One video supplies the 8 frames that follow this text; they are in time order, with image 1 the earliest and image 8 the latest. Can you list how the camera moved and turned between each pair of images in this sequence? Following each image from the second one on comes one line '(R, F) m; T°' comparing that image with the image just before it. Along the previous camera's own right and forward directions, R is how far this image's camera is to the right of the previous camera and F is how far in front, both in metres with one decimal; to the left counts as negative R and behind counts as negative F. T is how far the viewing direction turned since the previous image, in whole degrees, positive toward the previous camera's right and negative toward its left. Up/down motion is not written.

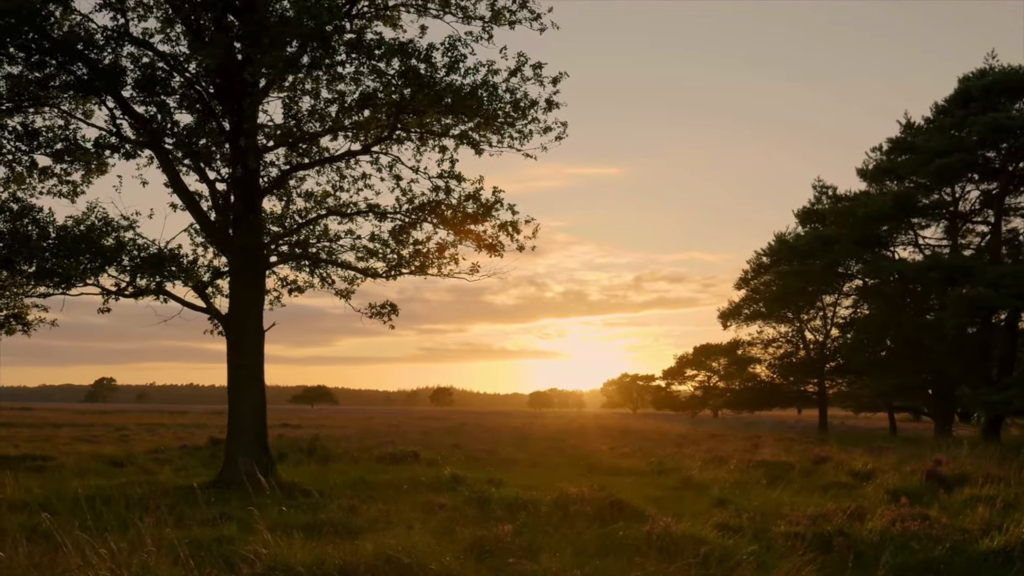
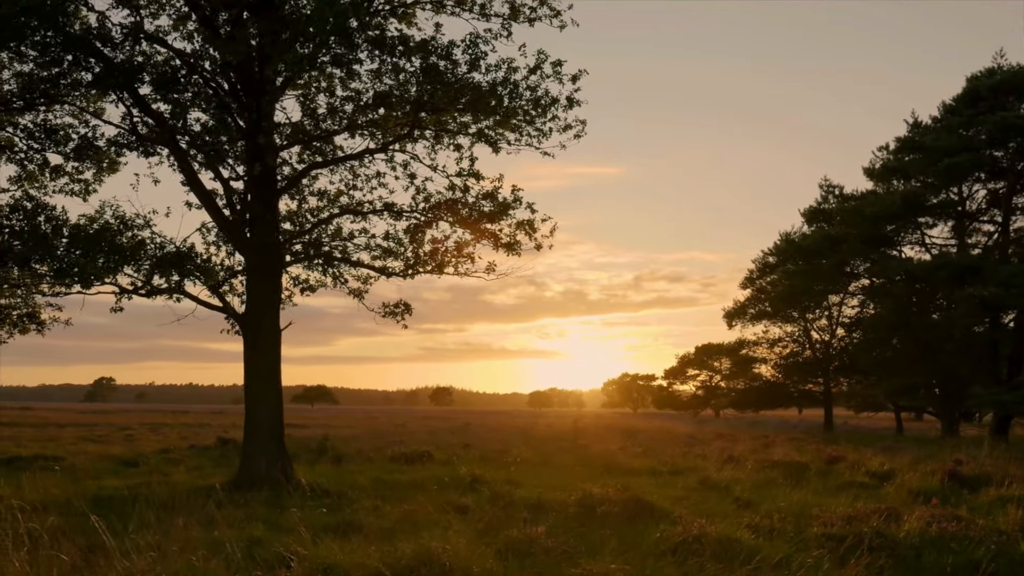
(-0.3, +0.1) m; 0°
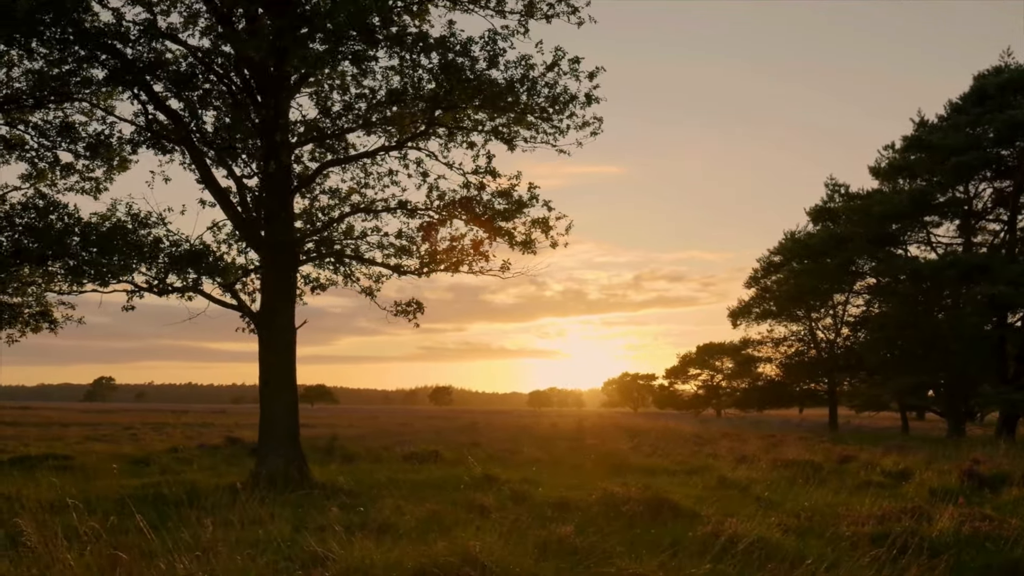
(-0.3, +0.1) m; 0°
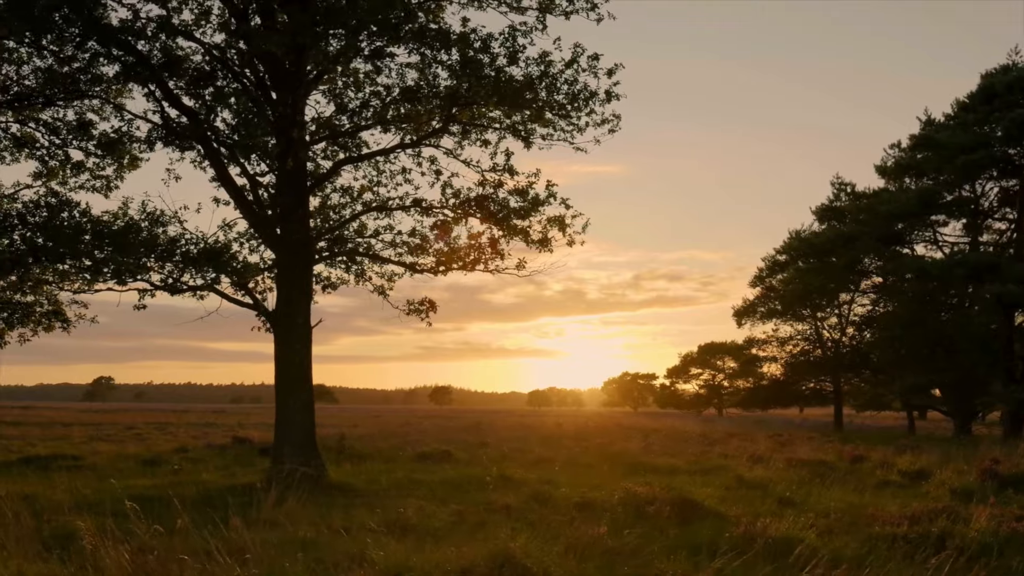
(-0.3, +0.1) m; 0°
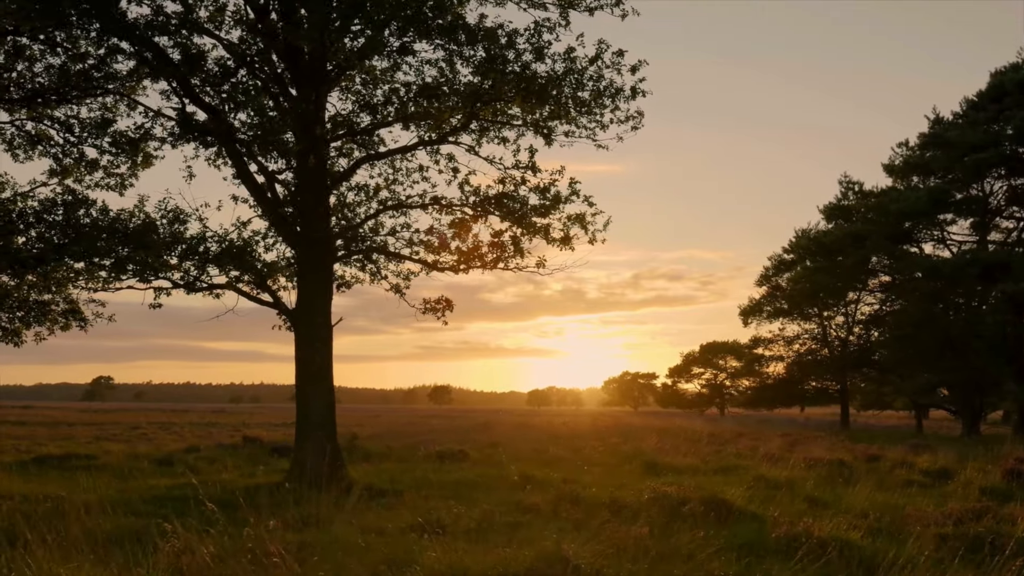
(-0.4, +0.1) m; 0°
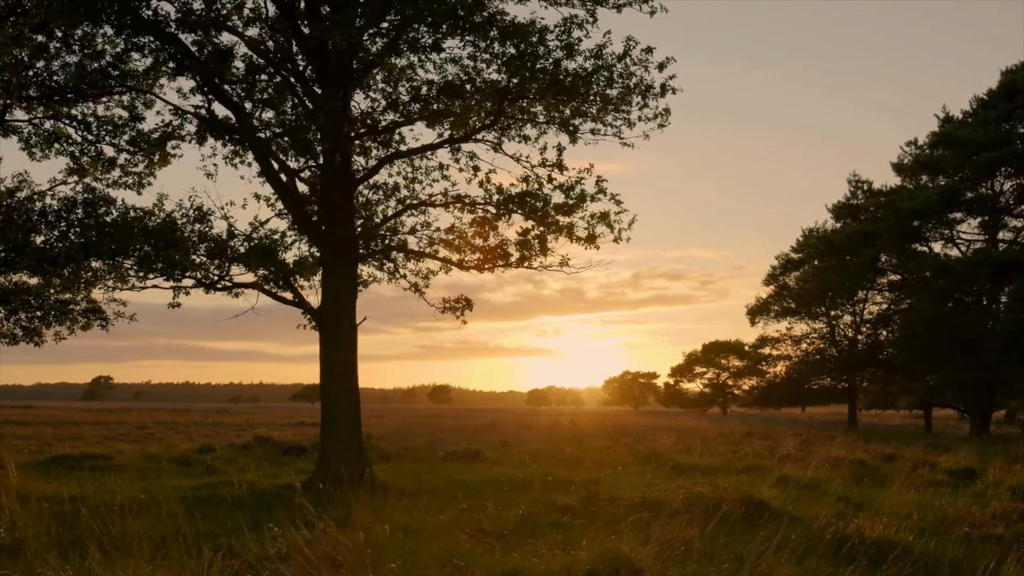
(-0.5, +0.1) m; 0°
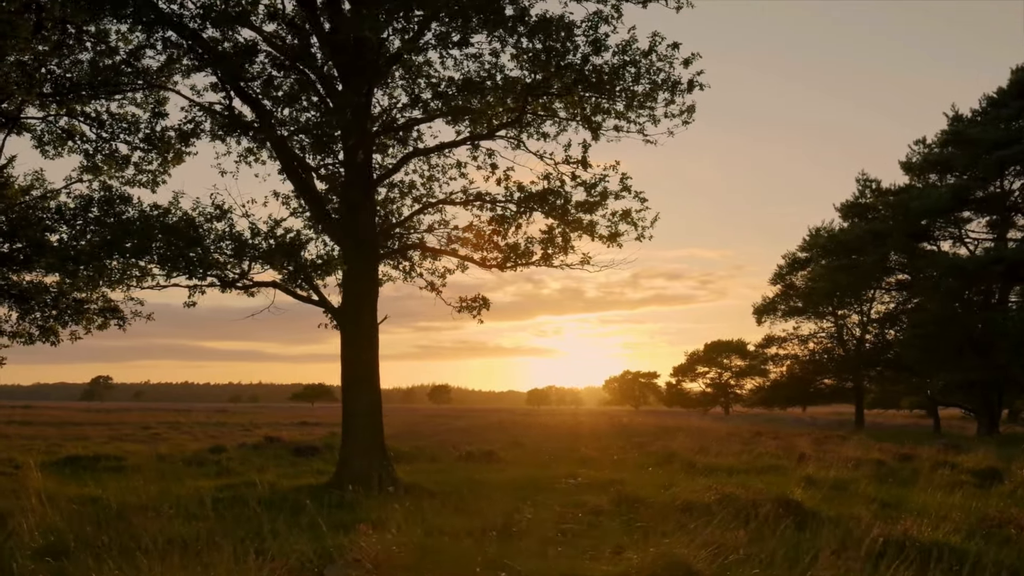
(-0.4, +0.2) m; 0°
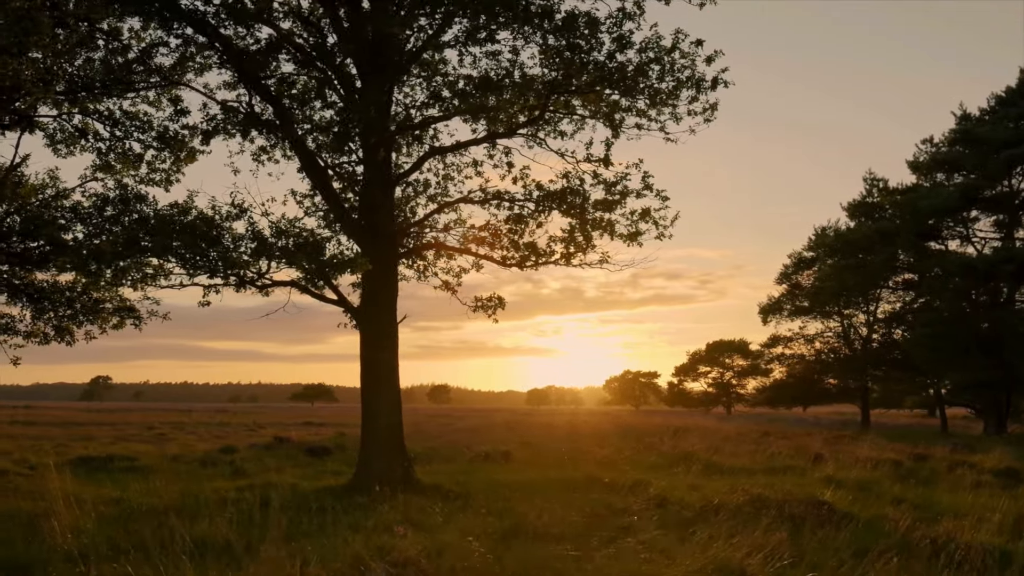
(-0.4, +0.1) m; 0°
